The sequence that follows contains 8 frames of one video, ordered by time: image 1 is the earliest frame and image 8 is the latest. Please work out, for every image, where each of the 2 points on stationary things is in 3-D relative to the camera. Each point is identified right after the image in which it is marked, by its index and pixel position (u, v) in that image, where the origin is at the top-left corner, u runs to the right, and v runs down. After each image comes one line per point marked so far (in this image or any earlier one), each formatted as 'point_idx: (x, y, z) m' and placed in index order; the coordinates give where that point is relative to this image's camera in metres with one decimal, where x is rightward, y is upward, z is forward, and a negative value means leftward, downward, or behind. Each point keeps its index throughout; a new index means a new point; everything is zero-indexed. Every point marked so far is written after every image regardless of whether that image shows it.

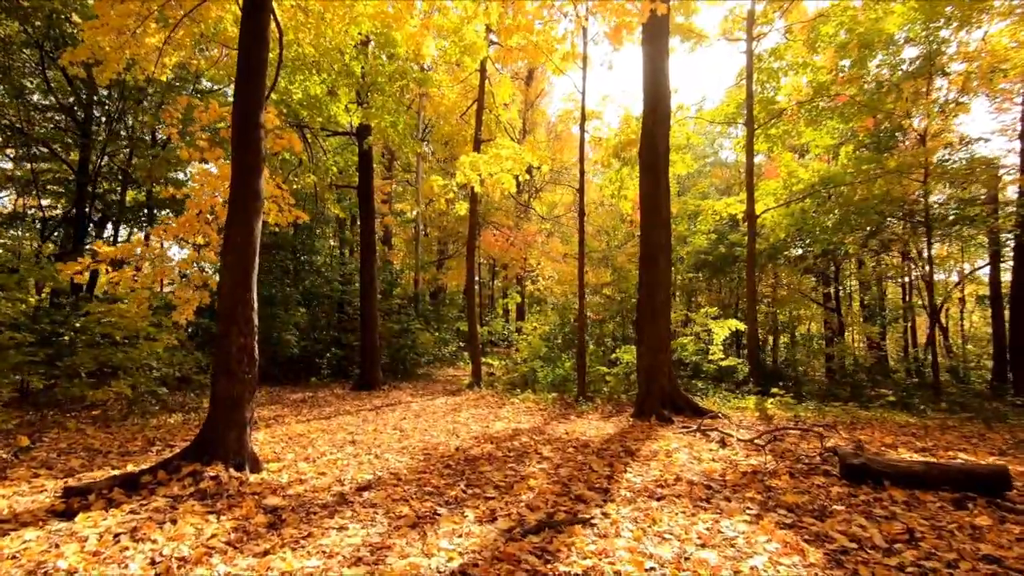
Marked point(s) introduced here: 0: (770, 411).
0: (+4.3, -2.1, +8.1) m
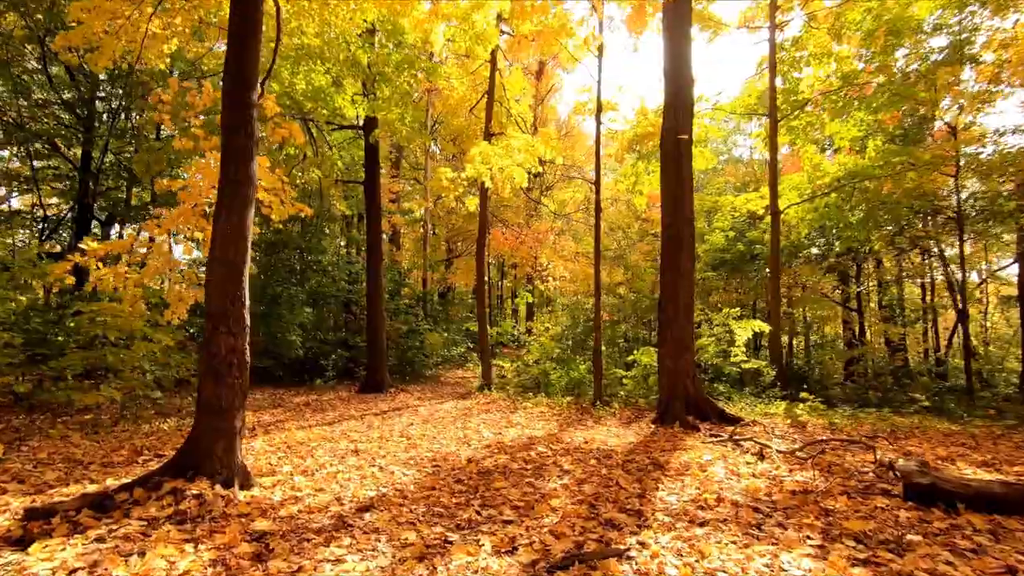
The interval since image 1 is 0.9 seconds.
0: (+4.5, -2.0, +7.6) m
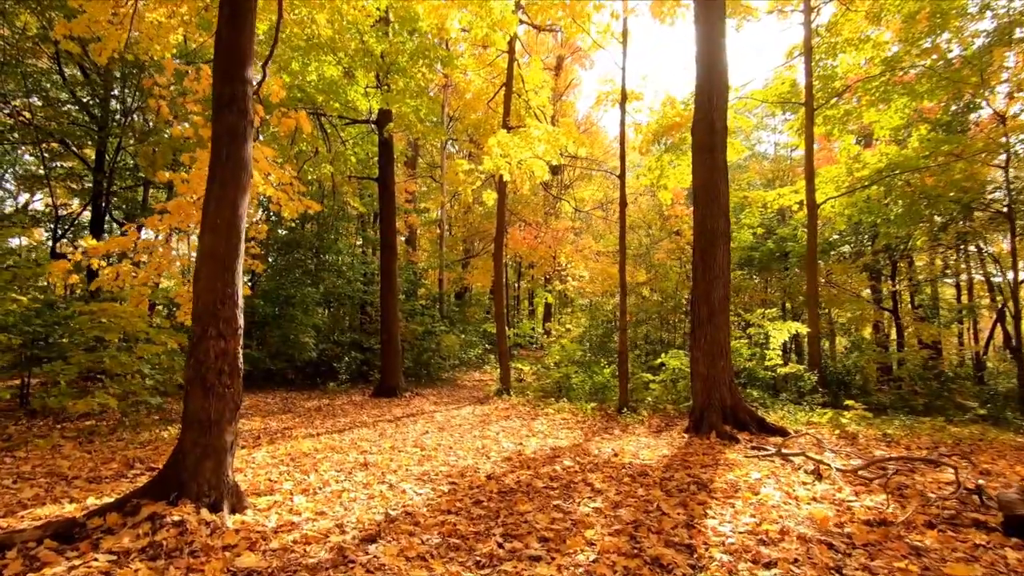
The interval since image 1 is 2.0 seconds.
0: (+4.9, -2.0, +6.9) m
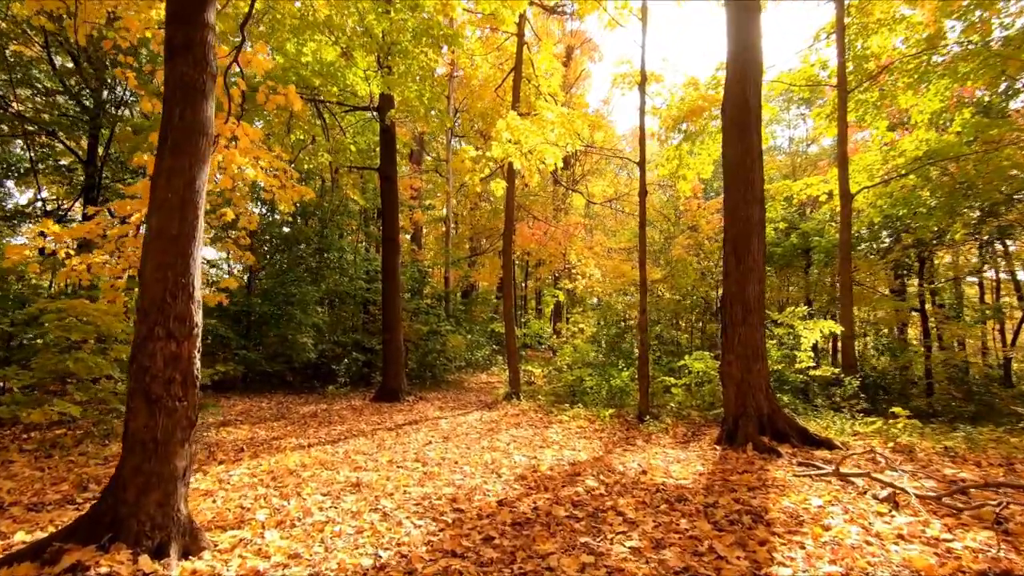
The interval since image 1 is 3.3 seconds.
0: (+5.0, -1.9, +6.1) m
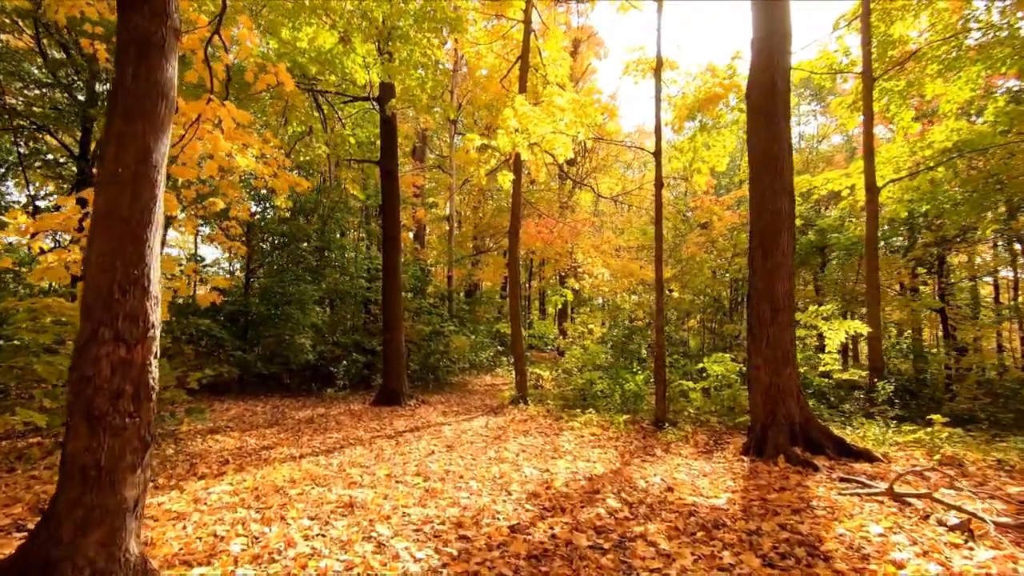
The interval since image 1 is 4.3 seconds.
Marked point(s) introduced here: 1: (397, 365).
0: (+5.1, -1.9, +5.6) m
1: (-2.4, -1.6, +10.1) m
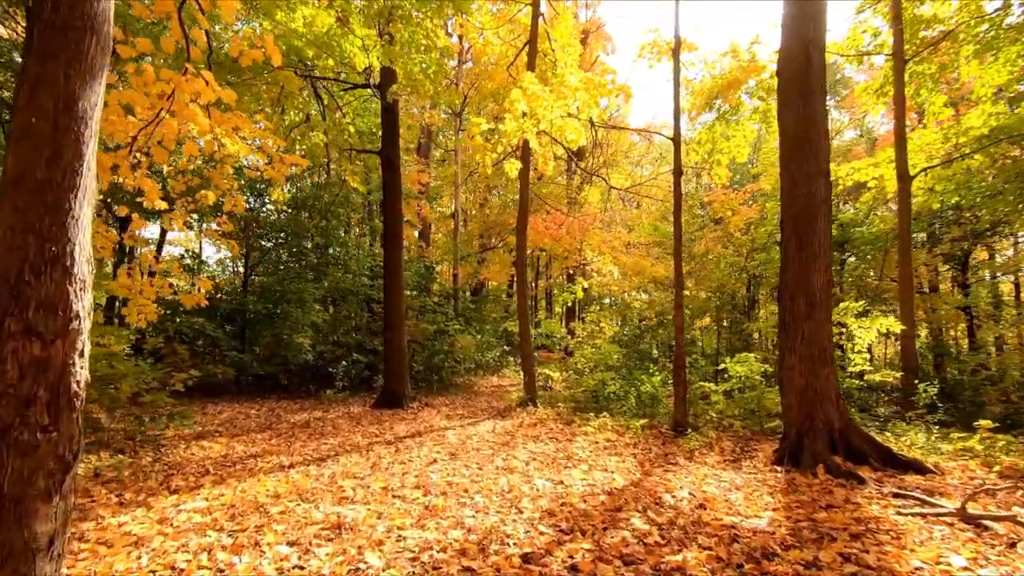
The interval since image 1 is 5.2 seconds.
0: (+5.2, -1.8, +5.0) m
1: (-2.3, -1.6, +9.6) m
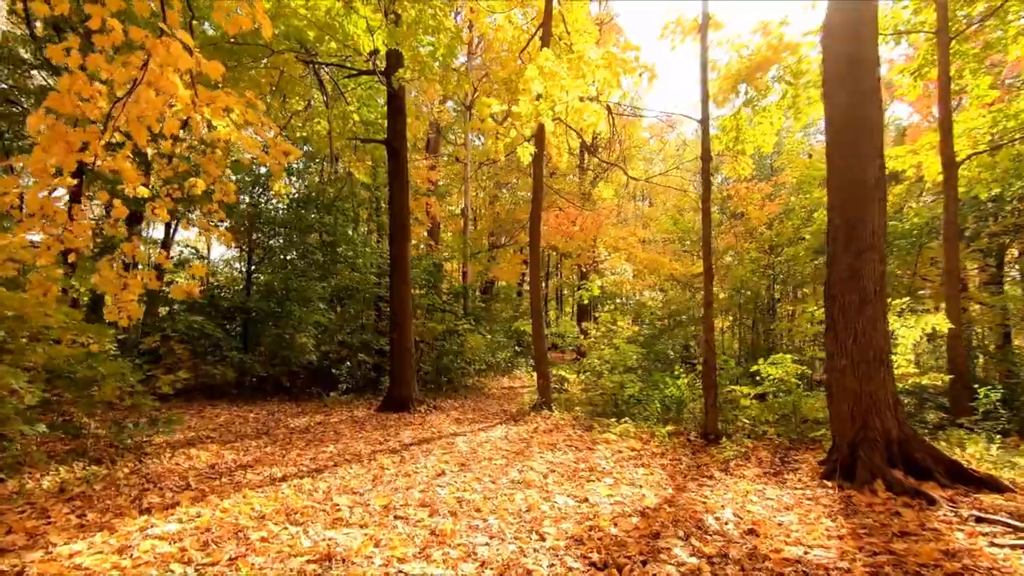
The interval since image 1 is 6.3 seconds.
0: (+5.4, -1.7, +4.4) m
1: (-2.0, -1.5, +9.1) m
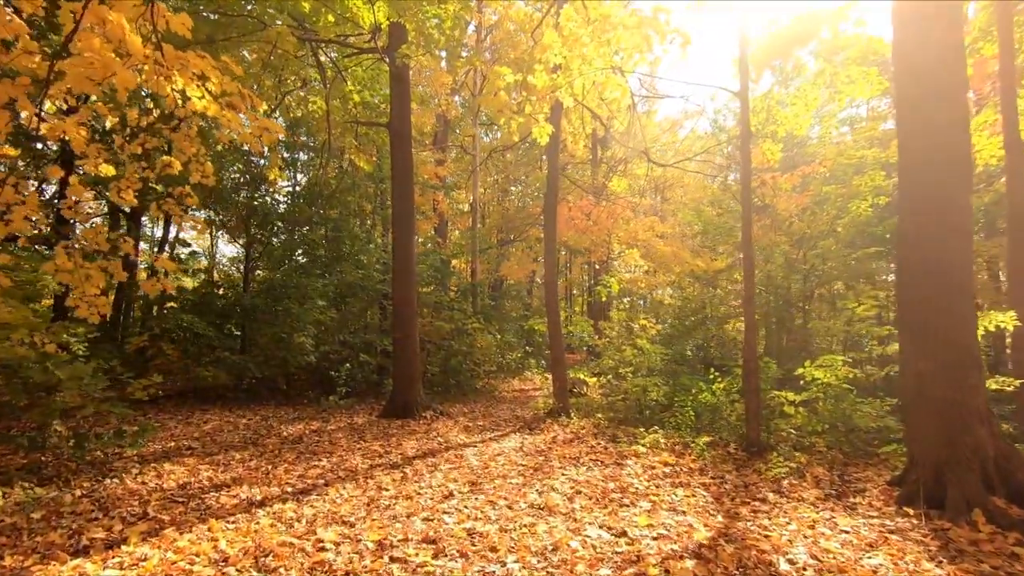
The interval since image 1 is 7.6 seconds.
0: (+5.6, -1.7, +3.6) m
1: (-1.8, -1.4, +8.4) m
